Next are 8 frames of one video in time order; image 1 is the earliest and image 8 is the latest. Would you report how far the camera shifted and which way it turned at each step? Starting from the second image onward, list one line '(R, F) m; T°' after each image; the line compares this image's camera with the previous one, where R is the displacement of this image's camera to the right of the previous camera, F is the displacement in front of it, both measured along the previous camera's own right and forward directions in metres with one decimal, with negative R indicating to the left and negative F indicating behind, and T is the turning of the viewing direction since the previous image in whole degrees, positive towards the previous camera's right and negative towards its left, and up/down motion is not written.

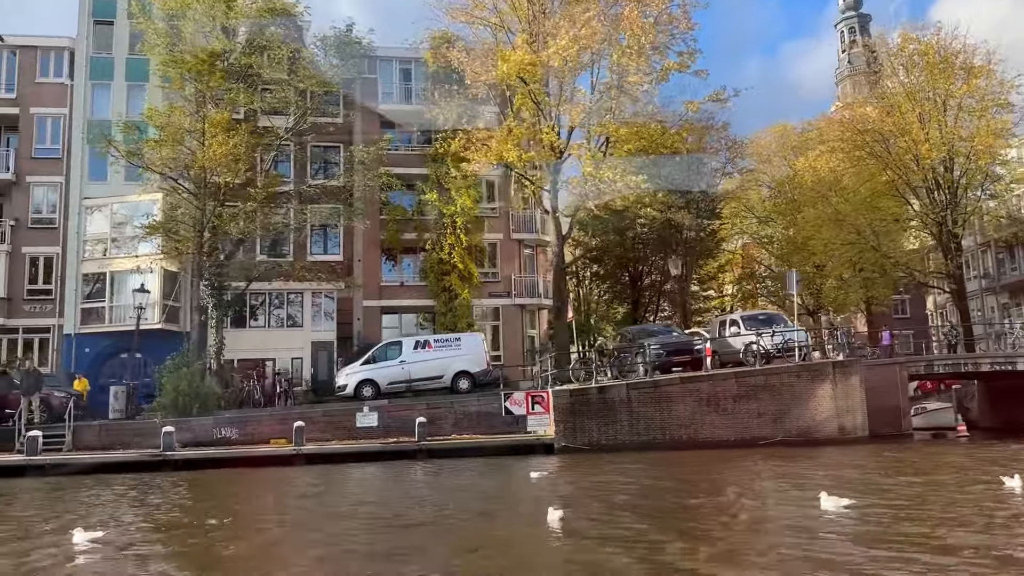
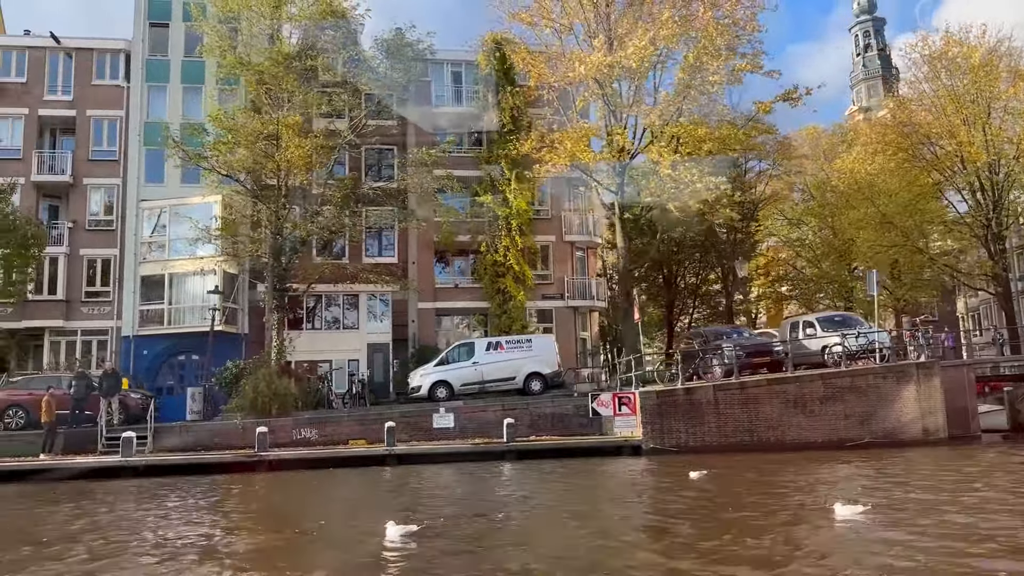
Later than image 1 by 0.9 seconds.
(-1.9, 0.0) m; 0°
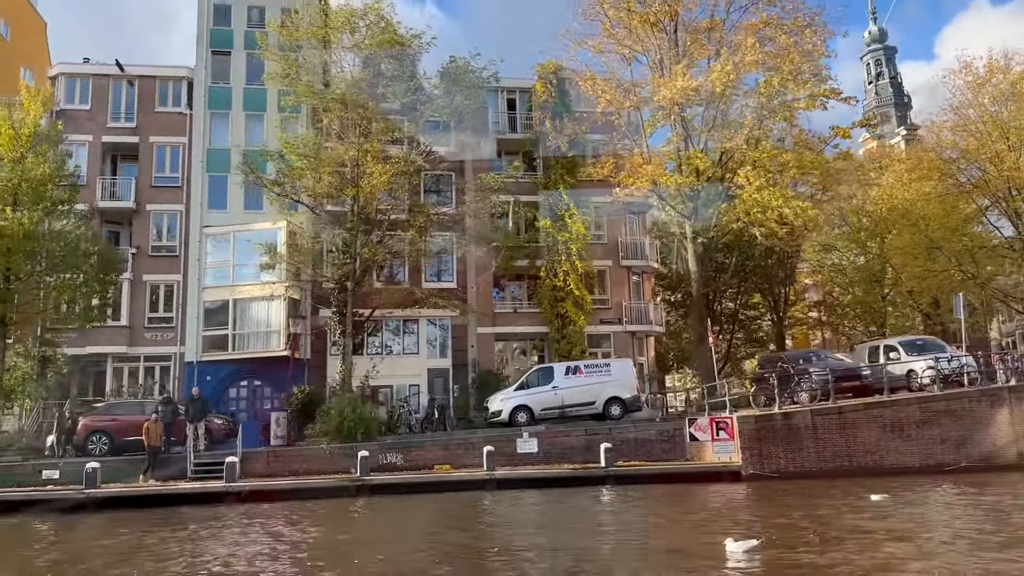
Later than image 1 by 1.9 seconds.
(-2.1, 0.0) m; 0°
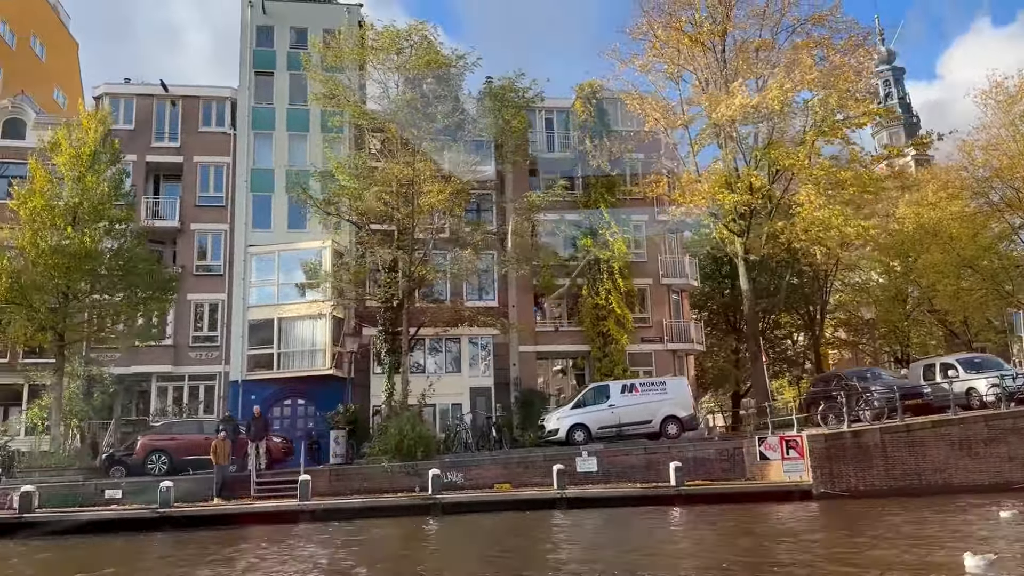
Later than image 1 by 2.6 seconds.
(-1.5, 0.0) m; 0°
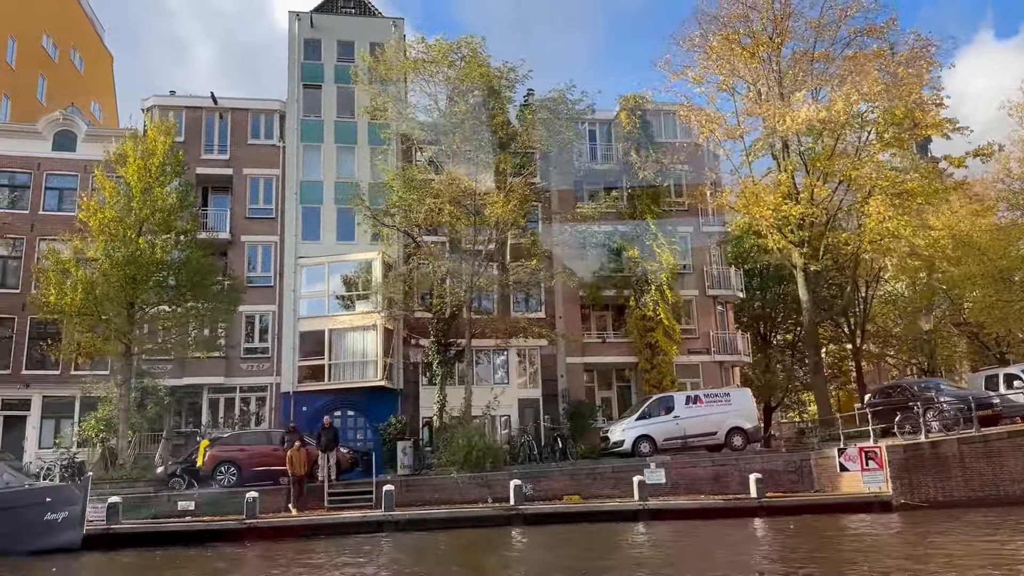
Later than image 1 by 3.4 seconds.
(-1.7, 0.0) m; 0°
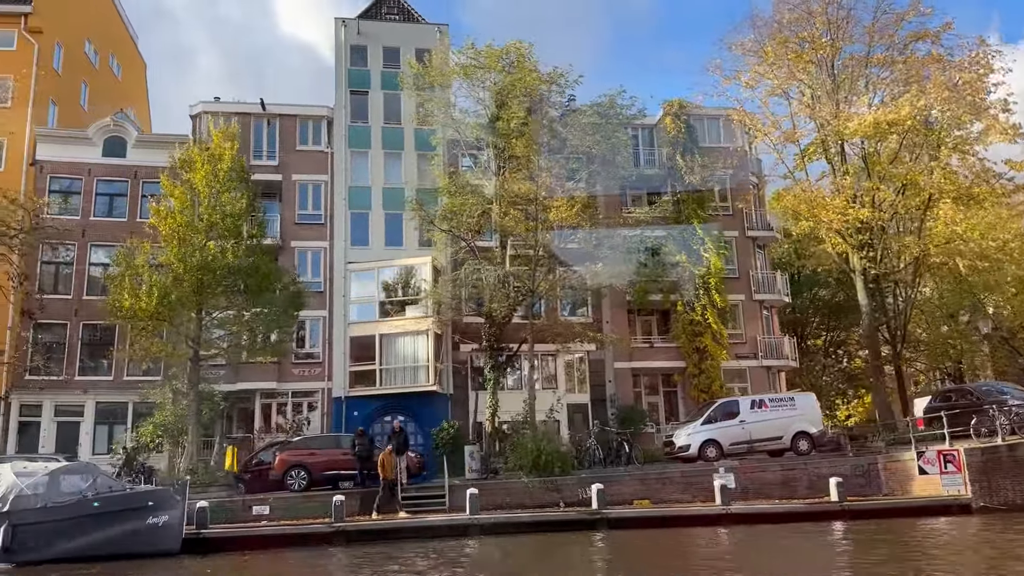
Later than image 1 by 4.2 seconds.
(-1.7, 0.0) m; 0°
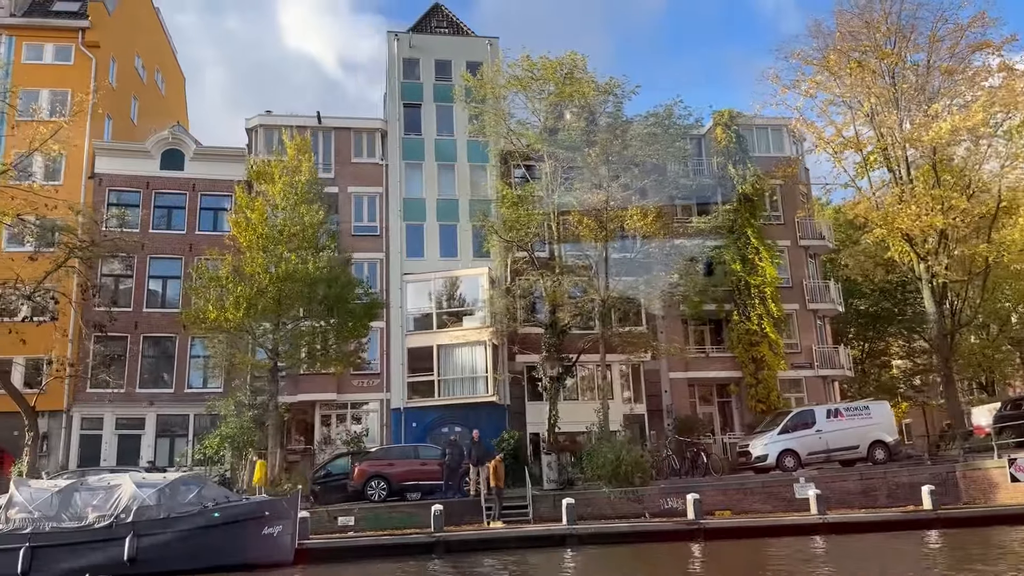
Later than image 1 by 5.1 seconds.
(-1.9, 0.0) m; 0°
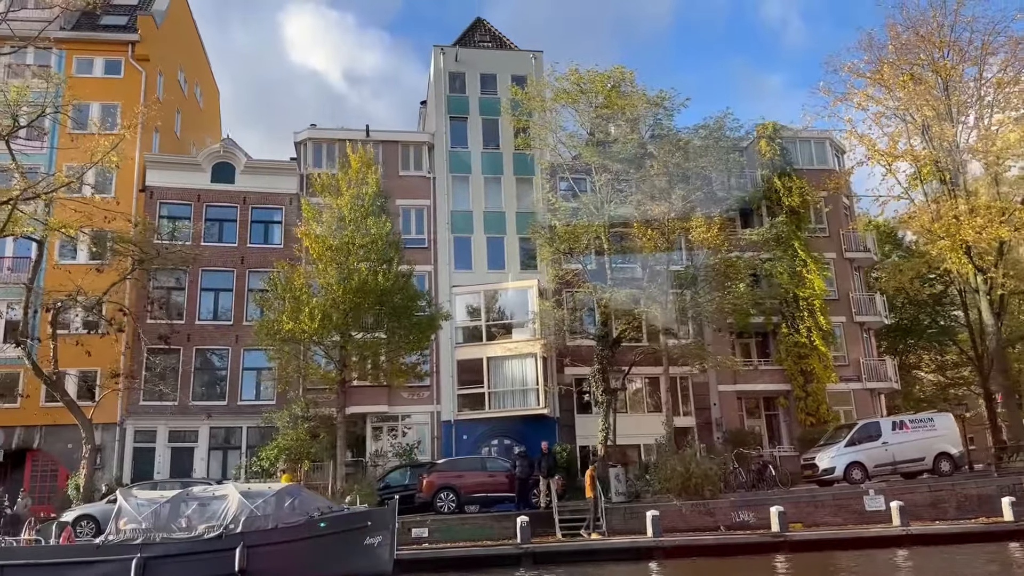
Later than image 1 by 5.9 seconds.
(-1.7, 0.0) m; 0°
